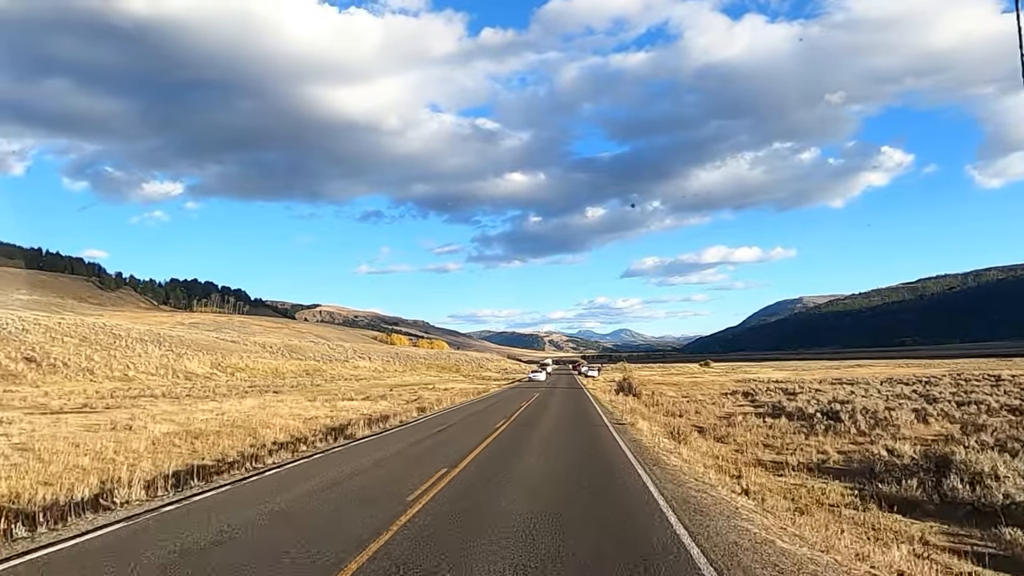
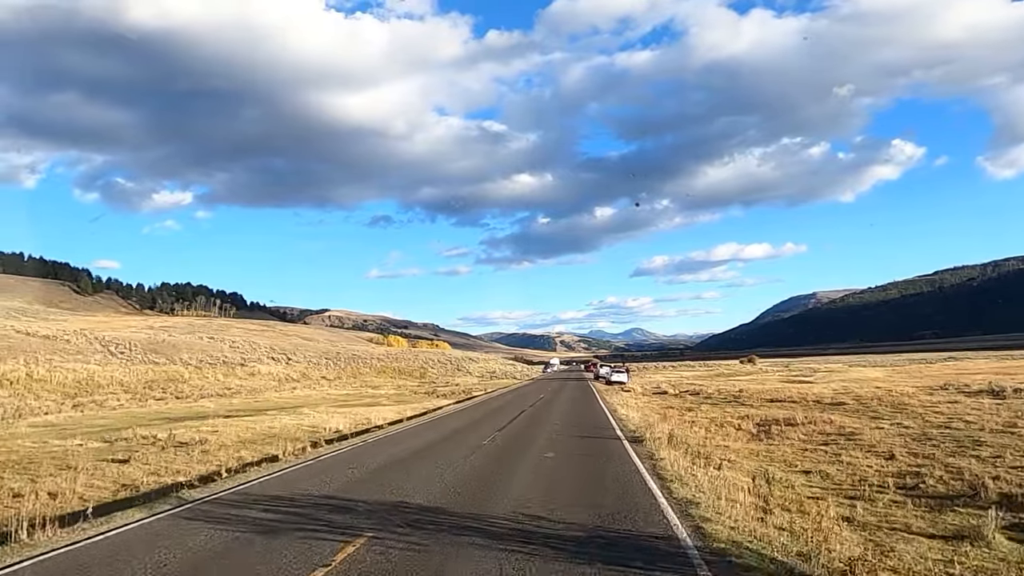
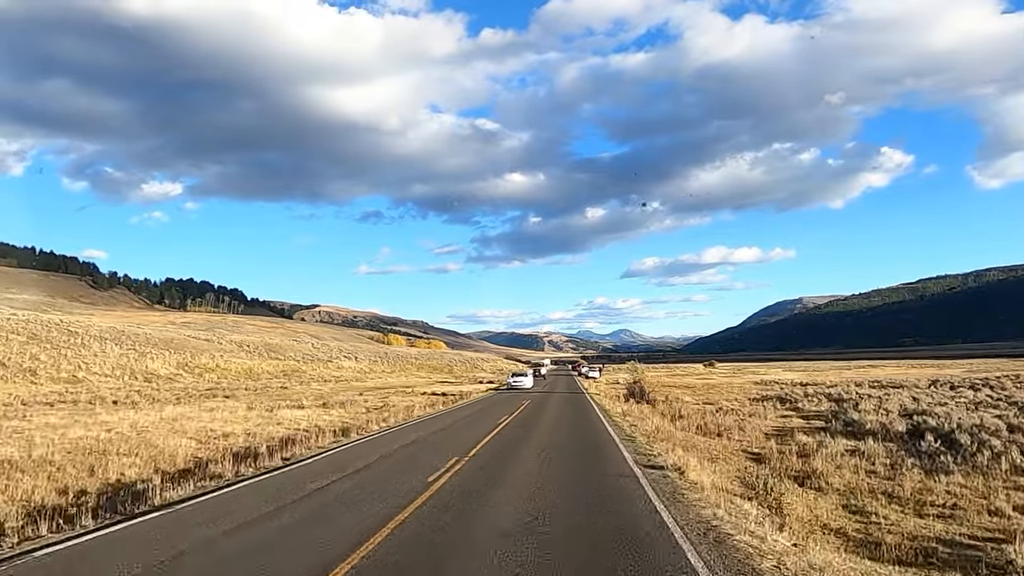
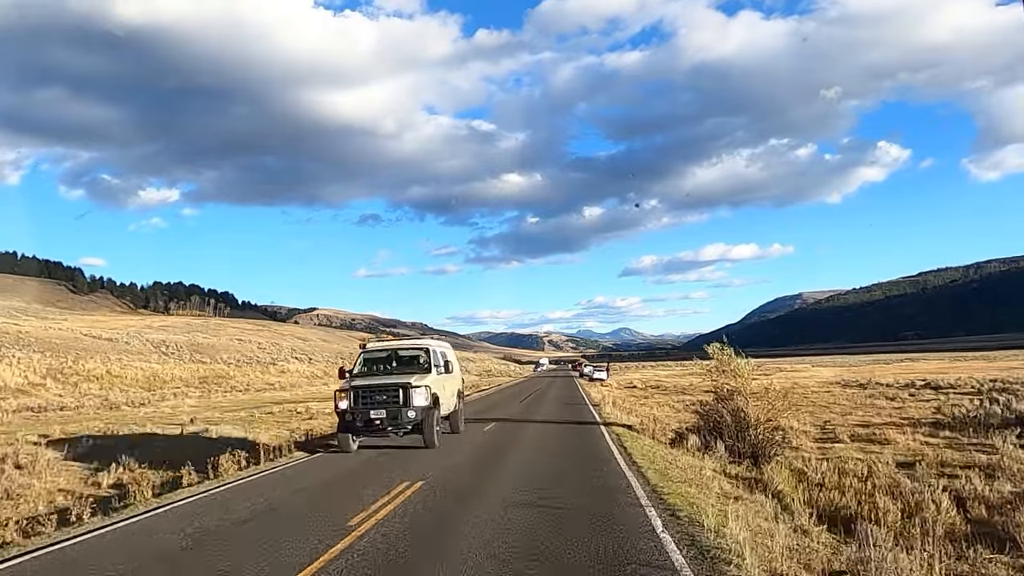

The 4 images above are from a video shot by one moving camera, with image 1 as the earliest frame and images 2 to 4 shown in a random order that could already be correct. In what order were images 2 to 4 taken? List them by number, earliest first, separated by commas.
3, 4, 2
